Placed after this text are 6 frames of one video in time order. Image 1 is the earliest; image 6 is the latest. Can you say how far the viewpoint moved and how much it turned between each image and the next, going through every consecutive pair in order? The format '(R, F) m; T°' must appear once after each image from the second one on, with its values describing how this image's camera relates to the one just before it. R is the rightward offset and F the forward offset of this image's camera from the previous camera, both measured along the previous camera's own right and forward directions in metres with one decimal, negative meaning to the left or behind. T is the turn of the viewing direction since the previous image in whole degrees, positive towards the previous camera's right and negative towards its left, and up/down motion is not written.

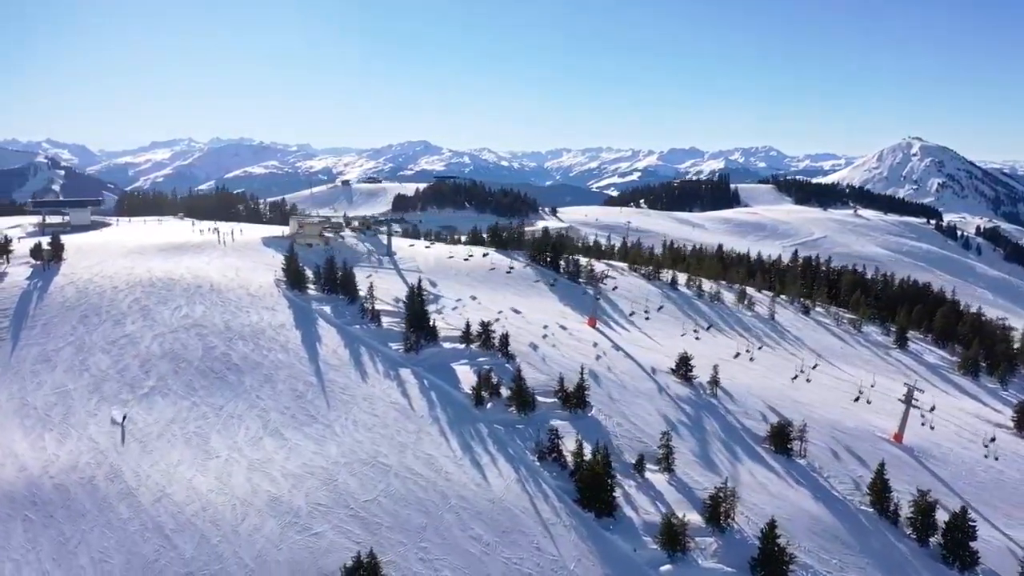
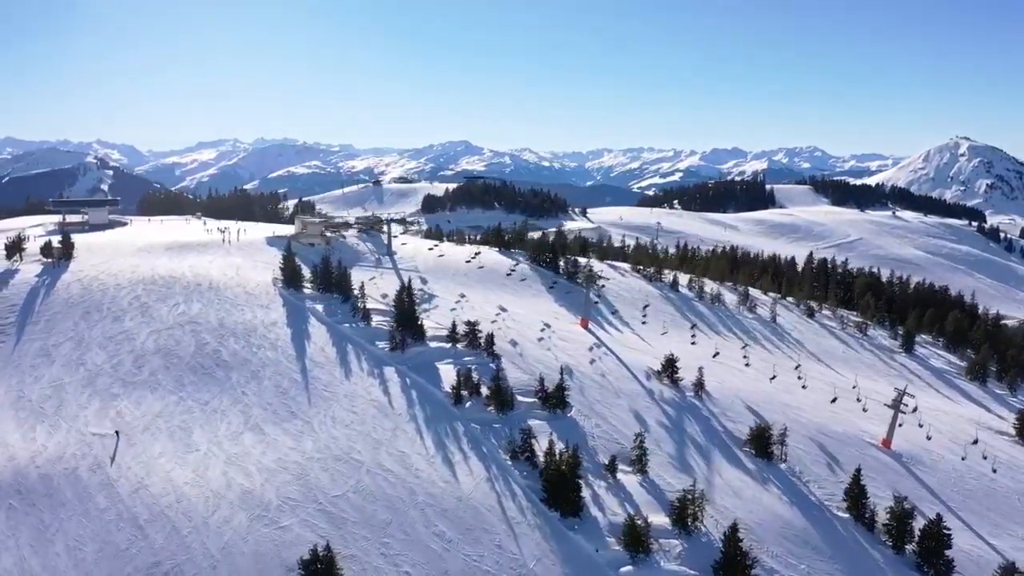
(+2.6, -0.2) m; -2°
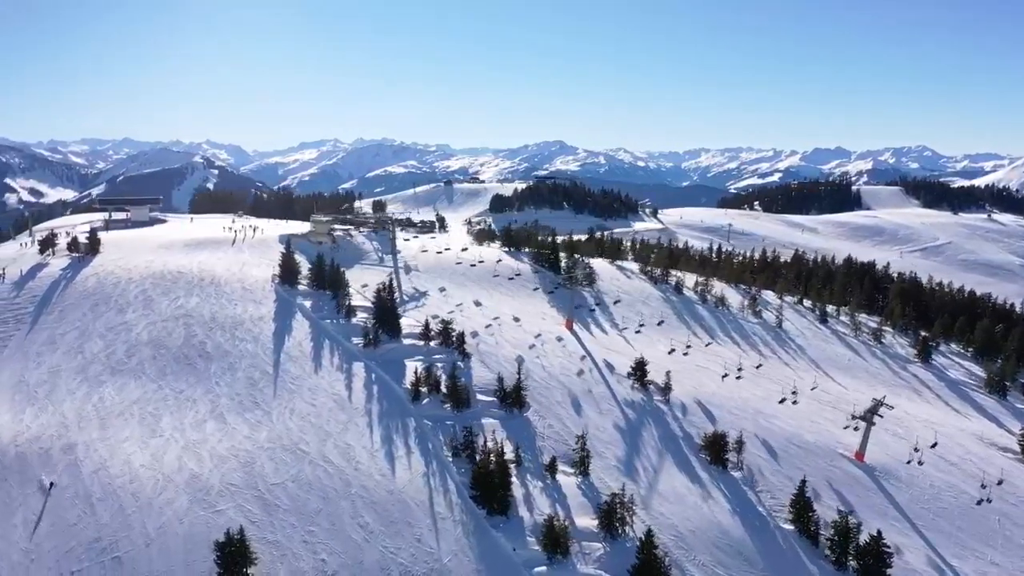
(+5.8, 0.0) m; -5°
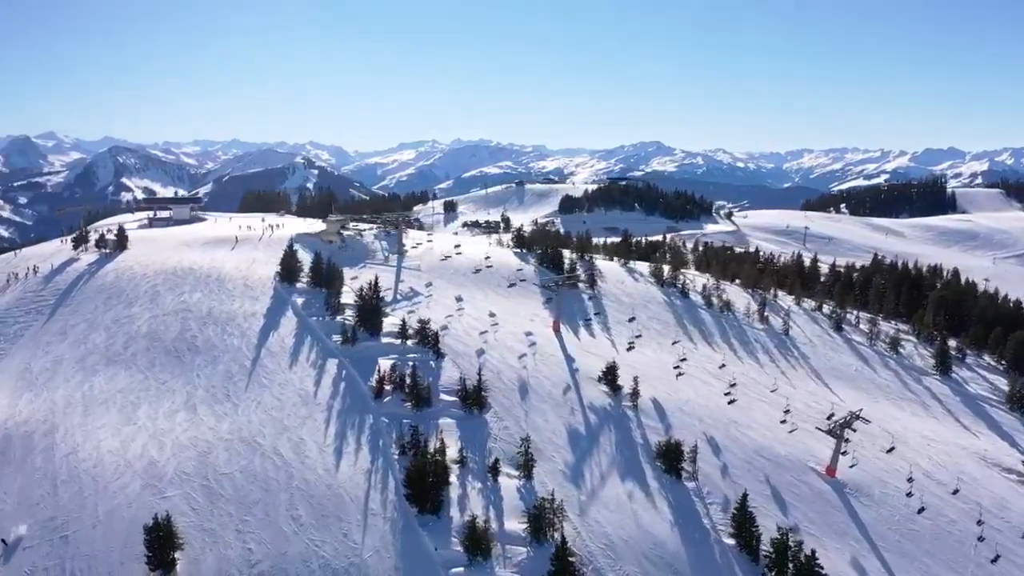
(+5.7, +0.2) m; -5°
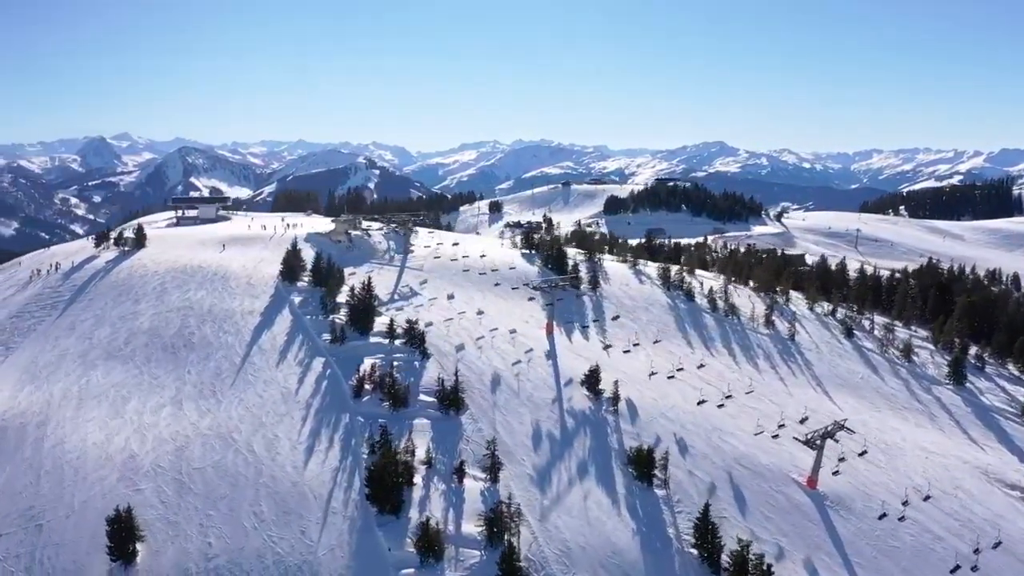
(+3.5, +0.3) m; -3°
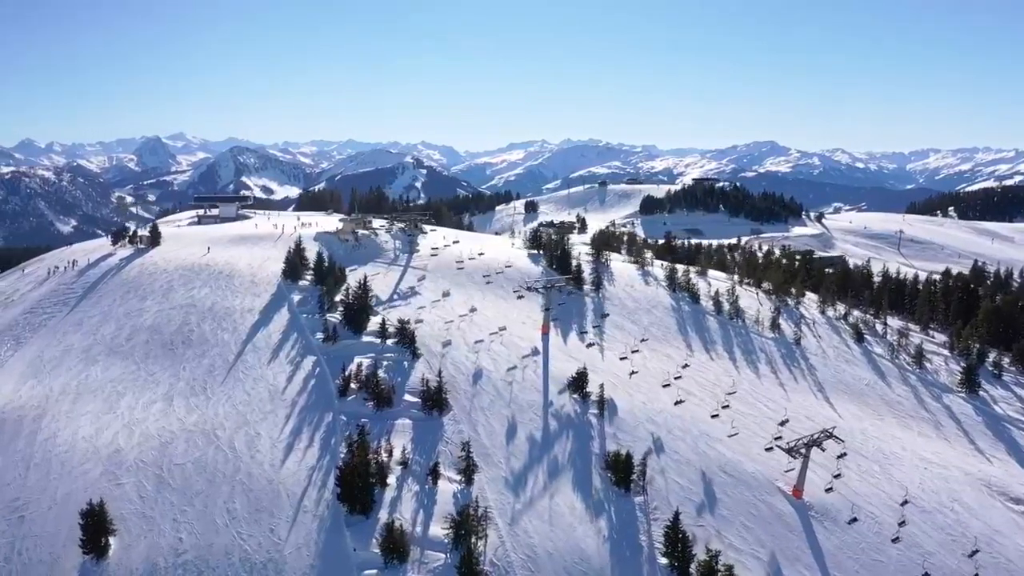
(+2.7, +0.3) m; -3°
